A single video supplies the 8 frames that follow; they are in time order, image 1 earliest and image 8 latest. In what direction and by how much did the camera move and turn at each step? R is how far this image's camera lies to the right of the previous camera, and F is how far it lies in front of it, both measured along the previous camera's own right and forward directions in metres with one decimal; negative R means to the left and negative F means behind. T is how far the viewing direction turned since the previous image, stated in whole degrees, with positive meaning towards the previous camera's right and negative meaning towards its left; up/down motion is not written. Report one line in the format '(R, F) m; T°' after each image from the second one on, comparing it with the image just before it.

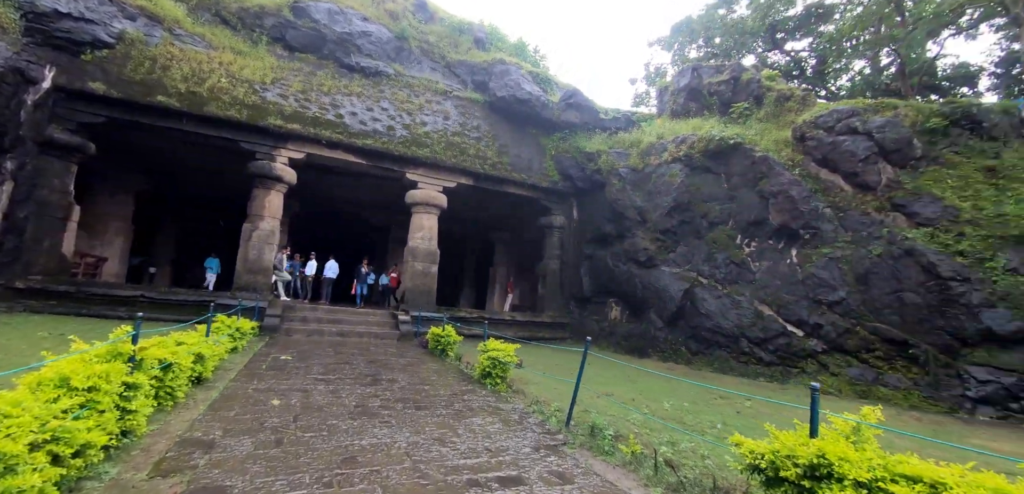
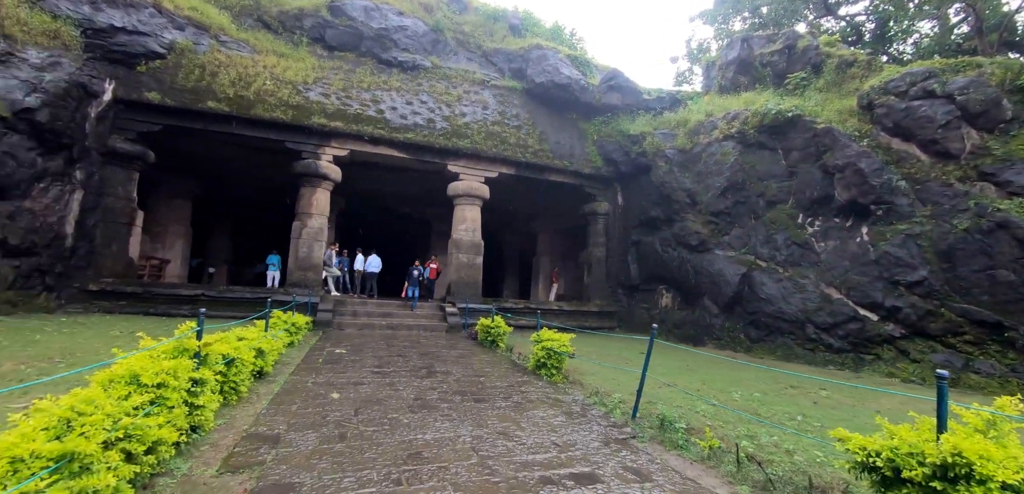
(-0.2, +0.2) m; -5°
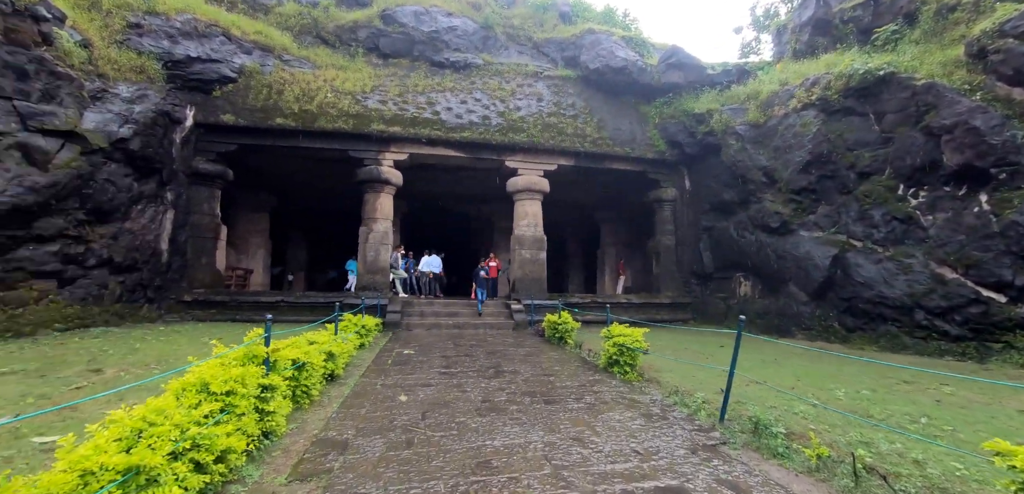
(0.0, +0.2) m; -8°
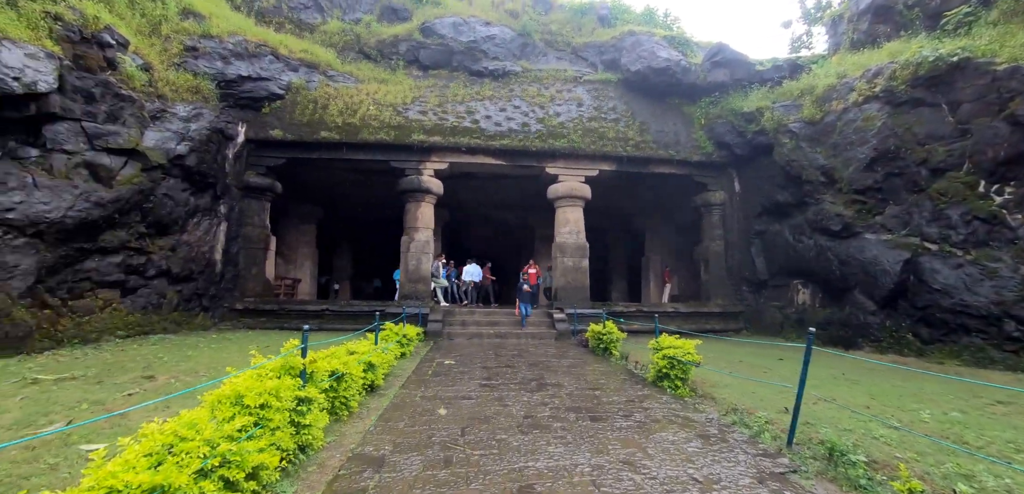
(0.0, +0.2) m; -5°
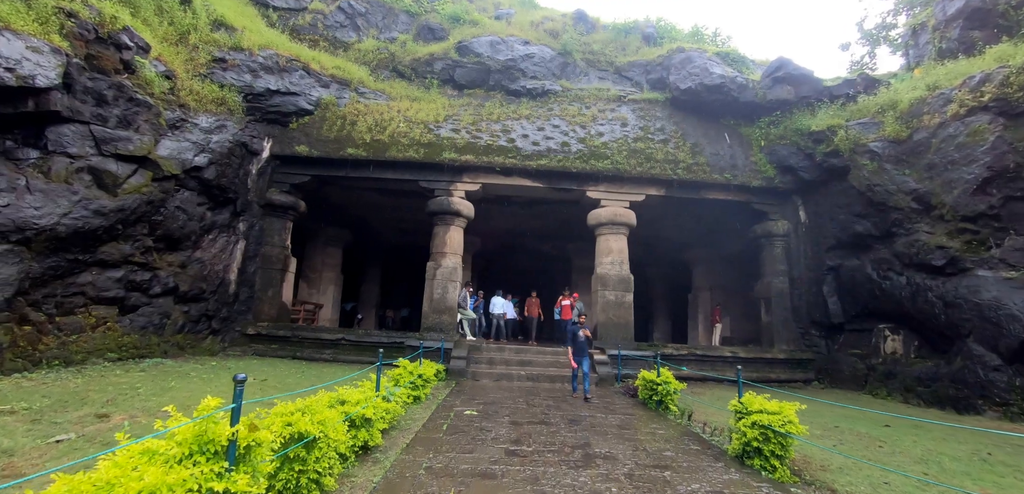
(-0.1, +1.0) m; -4°
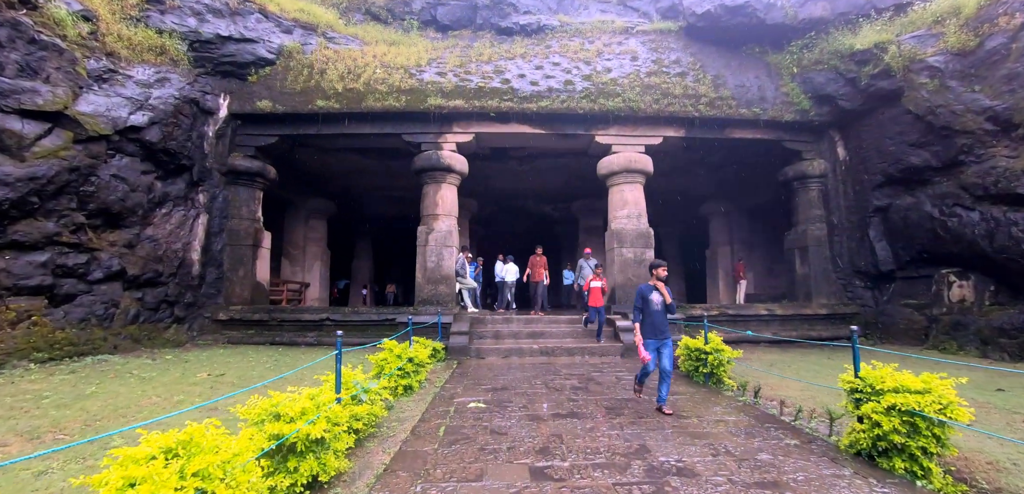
(-0.1, +1.2) m; 0°
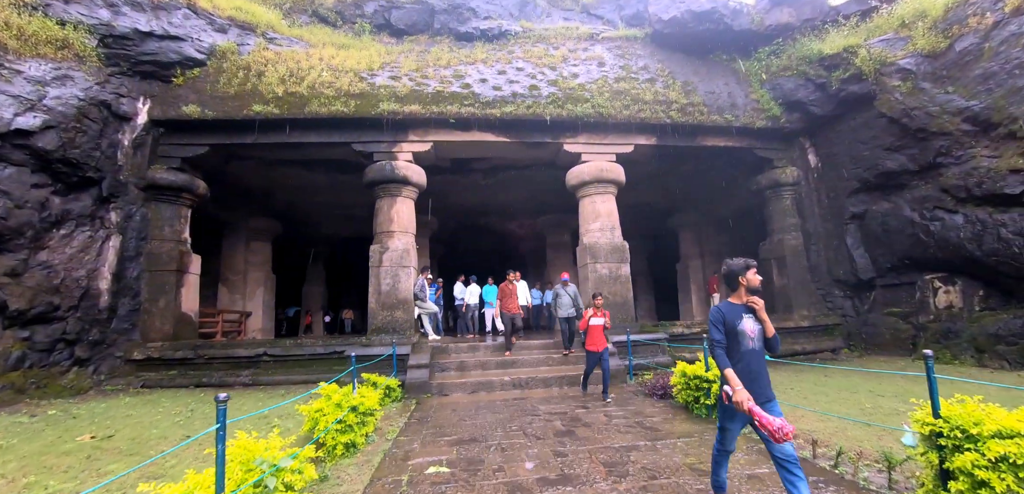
(0.0, +0.8) m; +4°
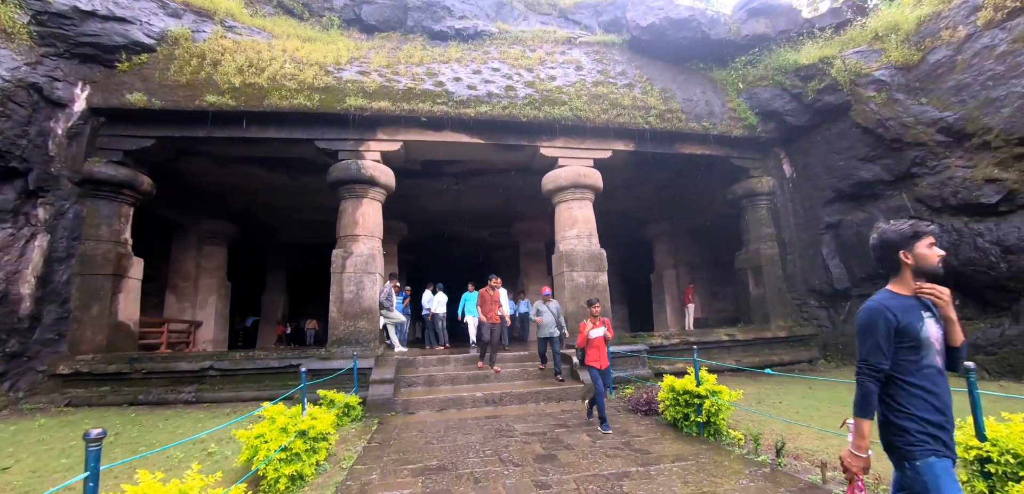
(0.0, +0.4) m; +3°
